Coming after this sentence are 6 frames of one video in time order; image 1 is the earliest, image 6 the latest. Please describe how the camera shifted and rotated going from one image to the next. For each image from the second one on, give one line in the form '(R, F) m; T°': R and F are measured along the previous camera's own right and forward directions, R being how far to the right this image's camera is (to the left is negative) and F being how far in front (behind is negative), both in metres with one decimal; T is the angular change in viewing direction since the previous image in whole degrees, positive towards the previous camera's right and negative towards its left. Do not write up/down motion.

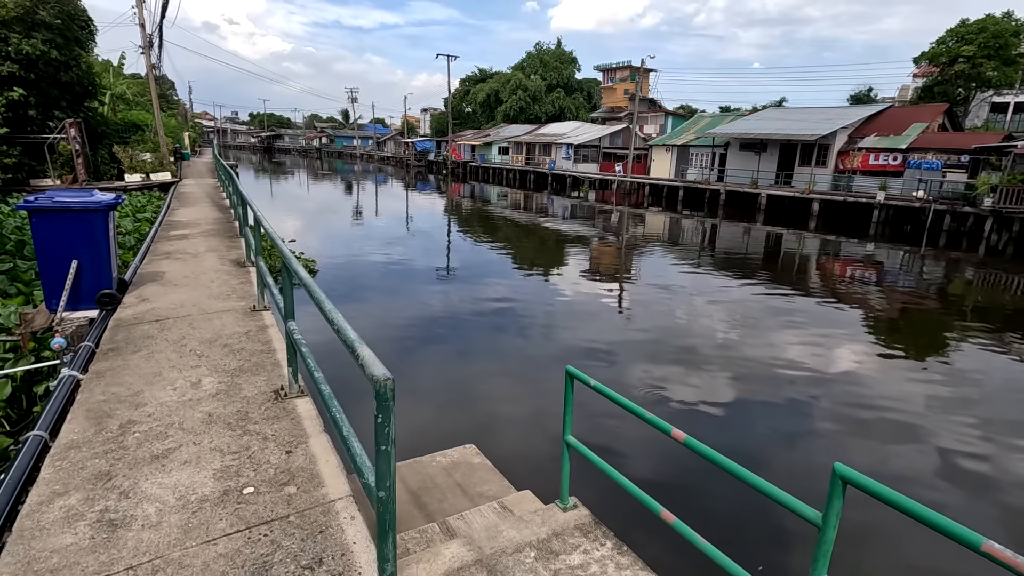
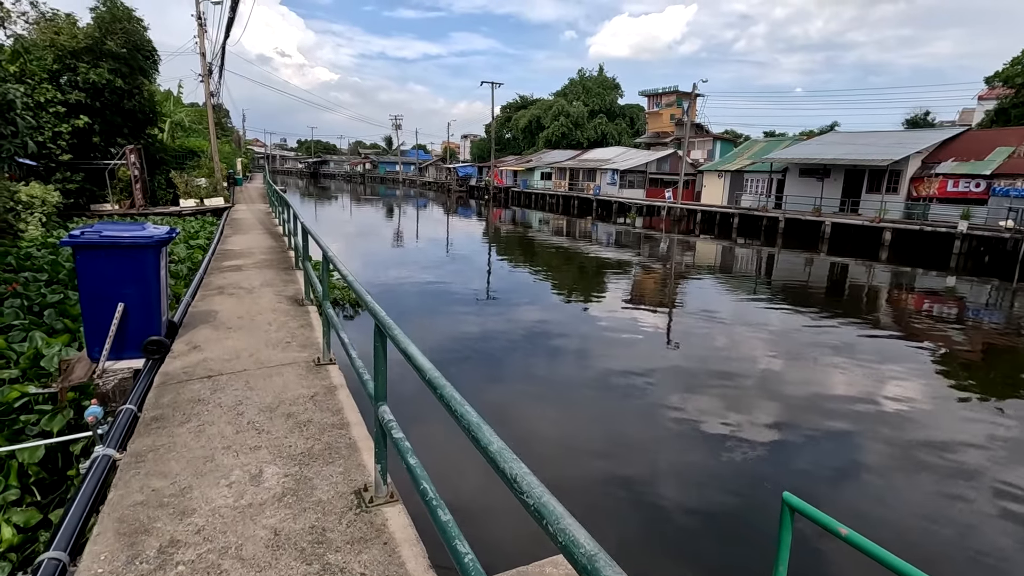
(-0.4, +0.5) m; -4°
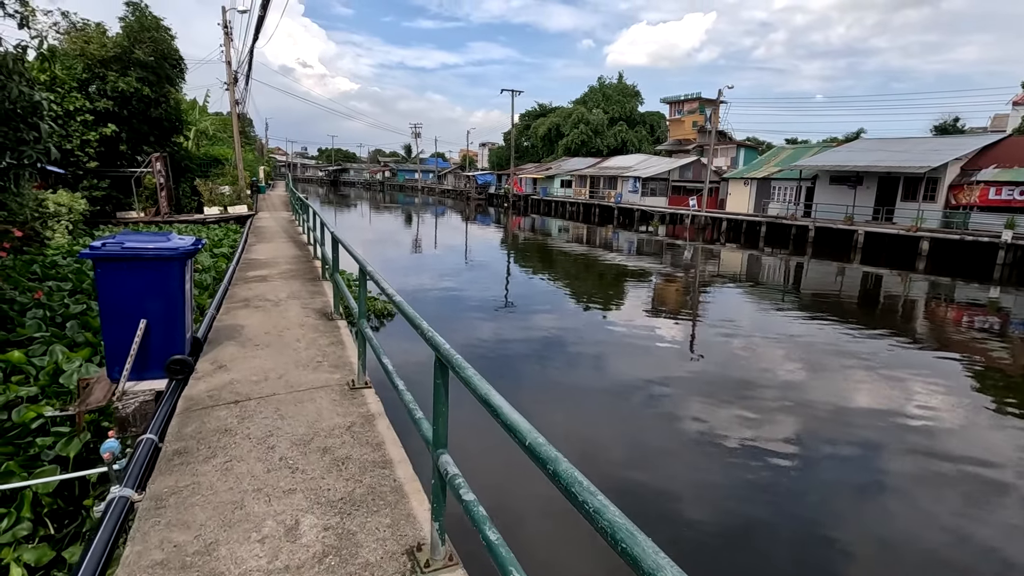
(-0.2, +0.2) m; -2°
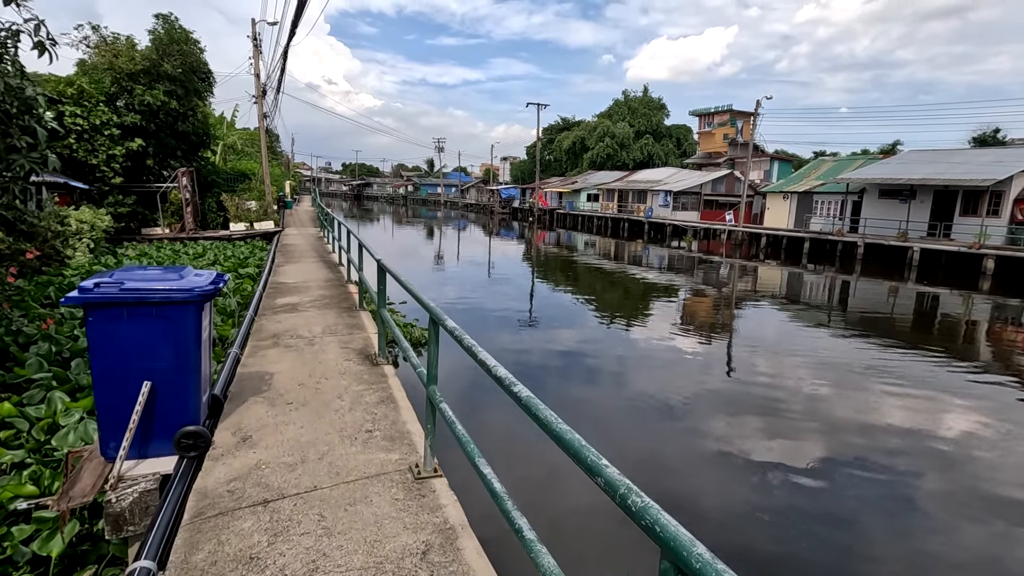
(-0.3, +0.6) m; -2°
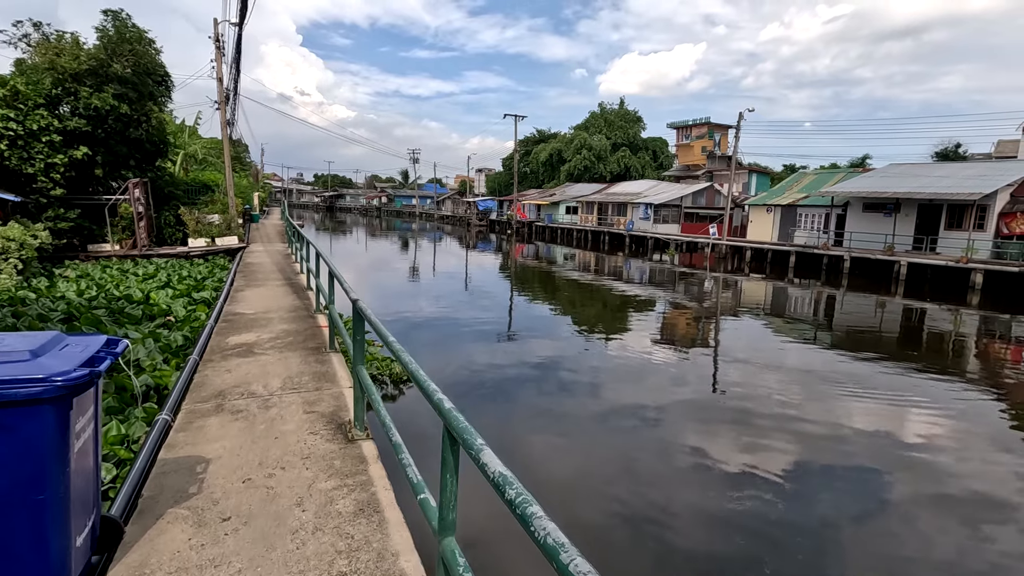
(-0.2, +0.7) m; +3°
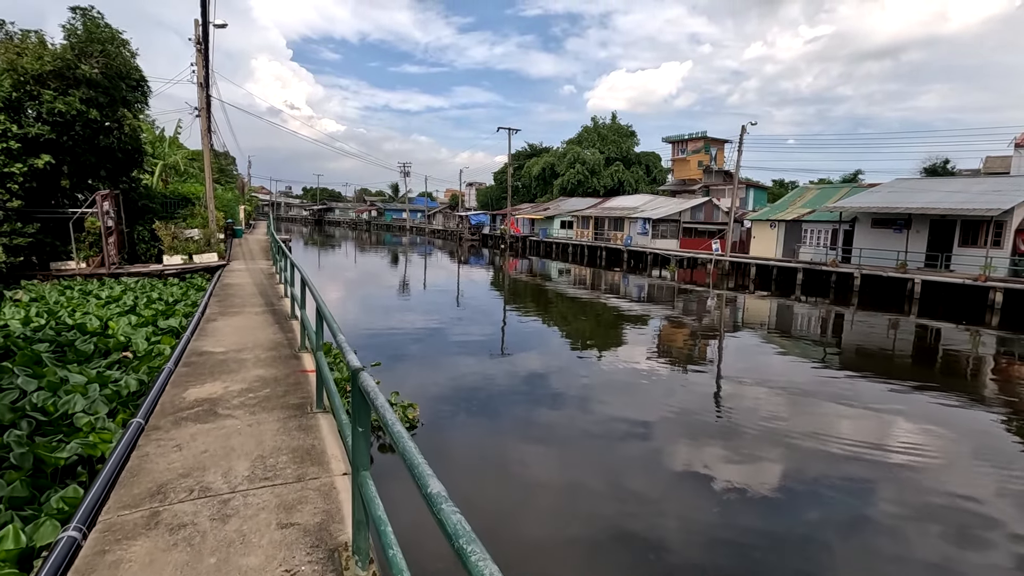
(-0.3, +0.7) m; +1°
